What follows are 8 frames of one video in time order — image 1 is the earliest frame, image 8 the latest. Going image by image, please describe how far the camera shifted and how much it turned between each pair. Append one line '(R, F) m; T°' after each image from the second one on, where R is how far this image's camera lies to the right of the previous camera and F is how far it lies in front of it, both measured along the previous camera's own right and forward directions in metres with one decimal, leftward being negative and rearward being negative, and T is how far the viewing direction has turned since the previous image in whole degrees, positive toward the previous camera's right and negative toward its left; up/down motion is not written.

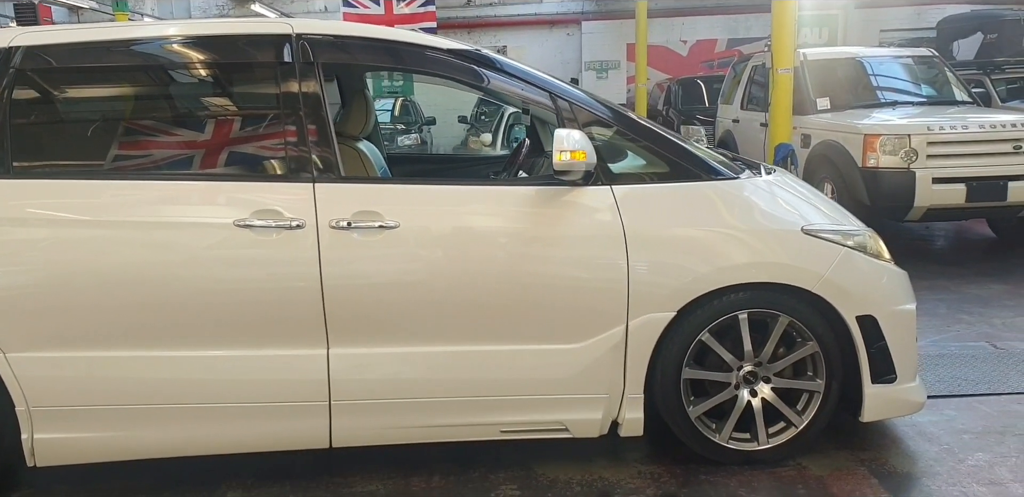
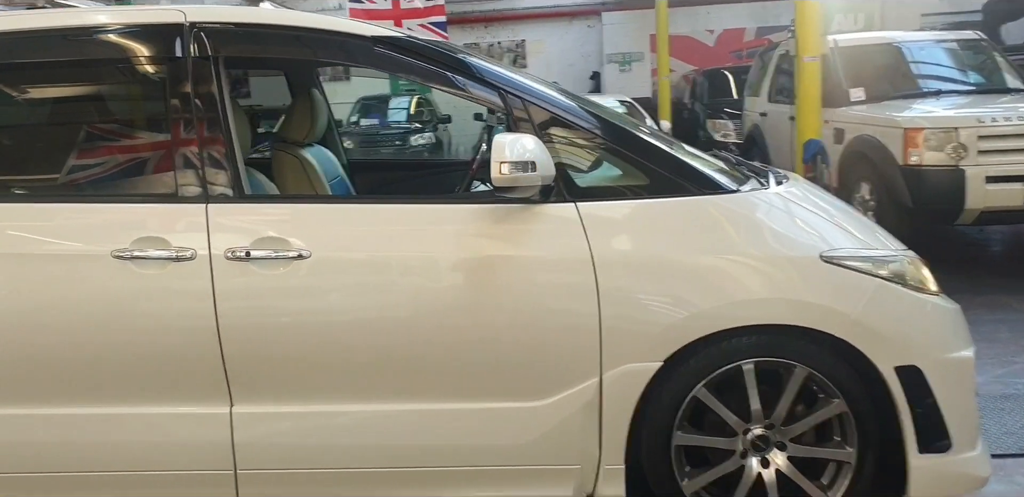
(+0.2, +0.5) m; -2°
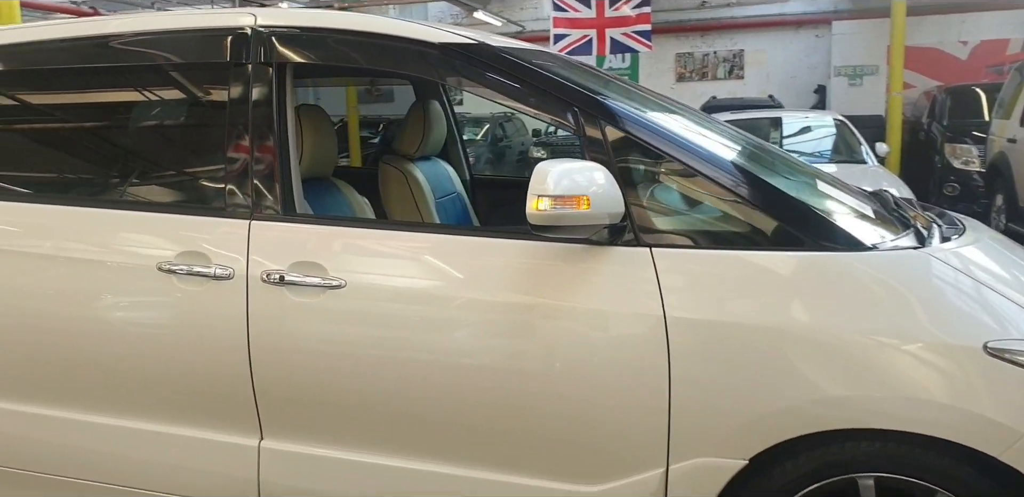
(+0.3, +0.4) m; -16°
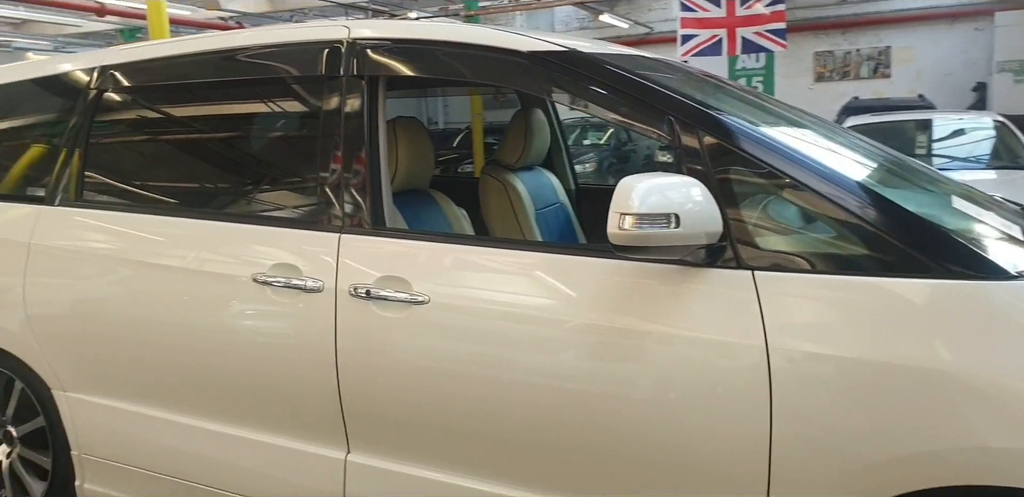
(+0.1, +0.1) m; -9°
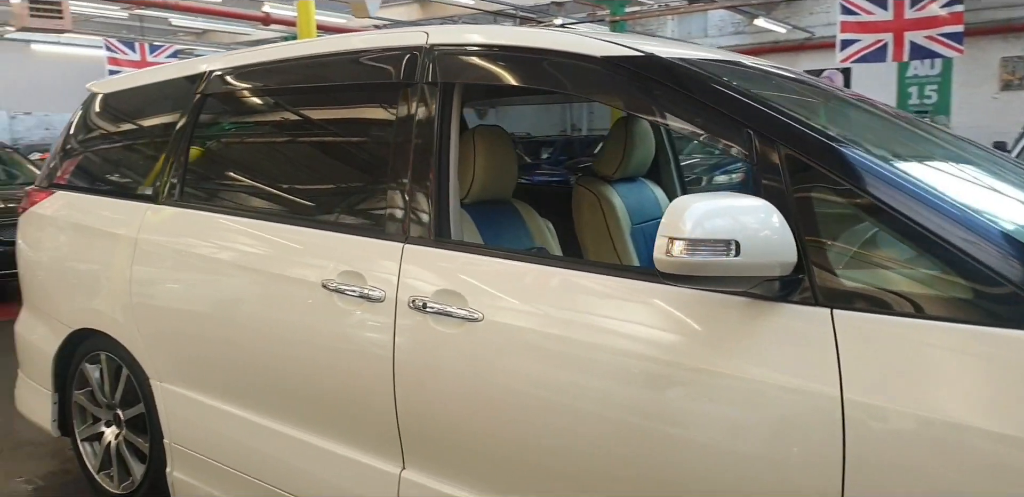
(+0.2, +0.1) m; -11°
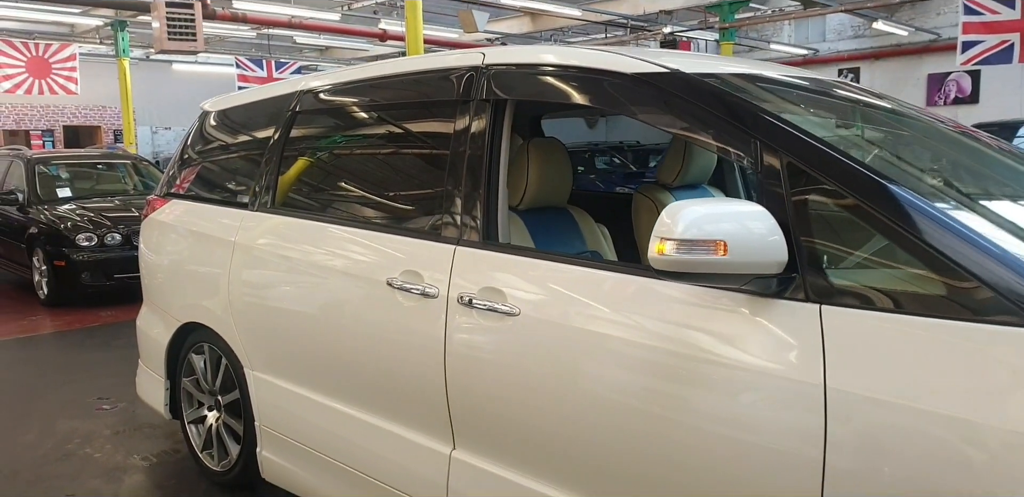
(+0.2, -0.1) m; -8°
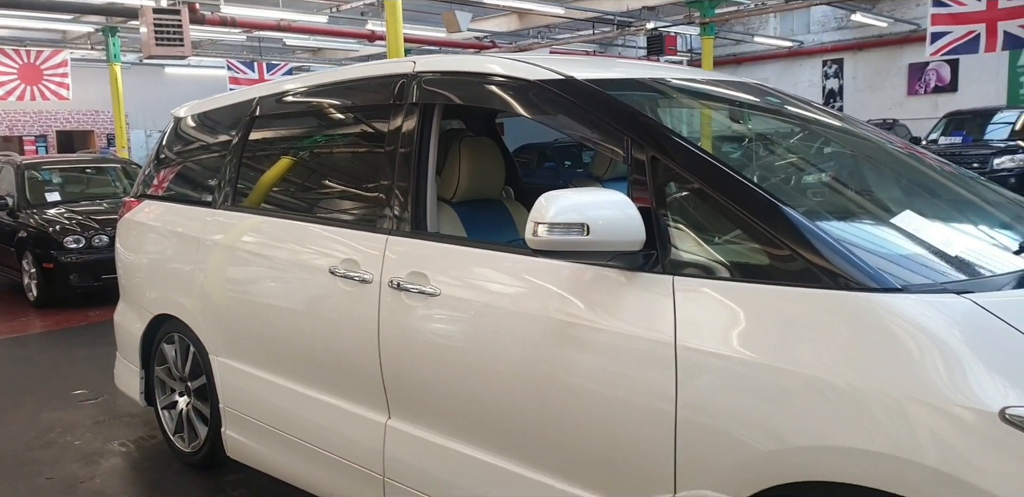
(+0.2, -0.2) m; 0°
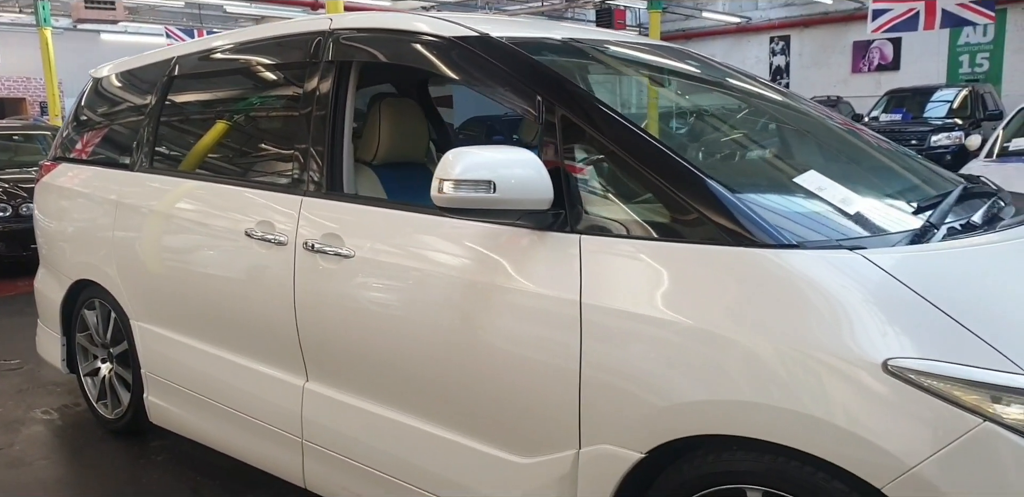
(+0.1, 0.0) m; +3°
